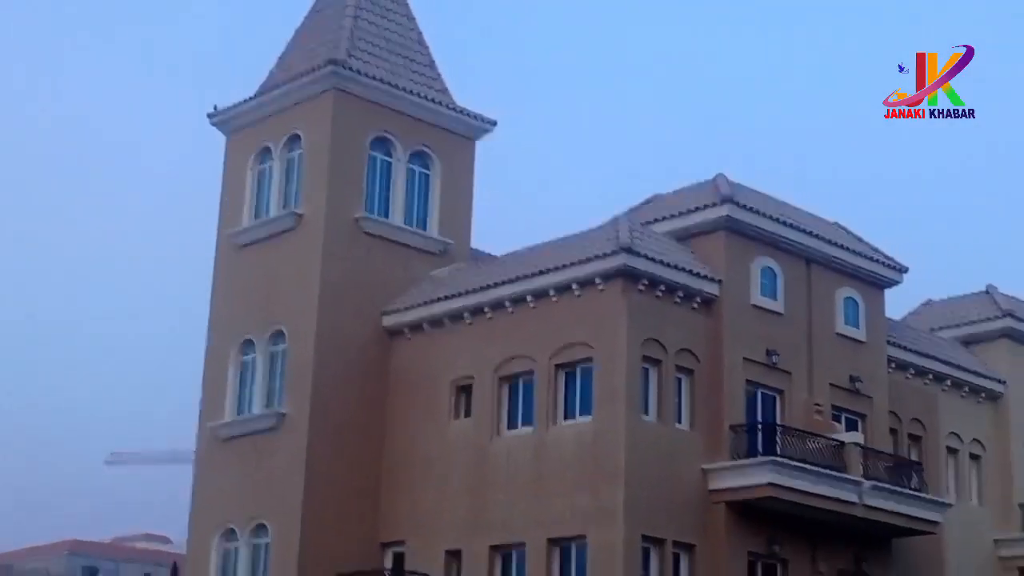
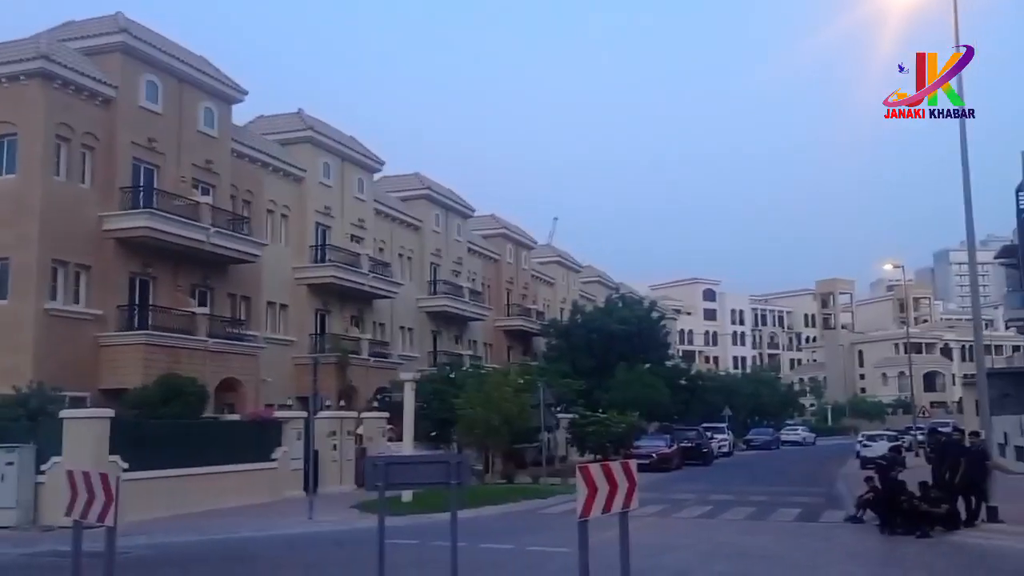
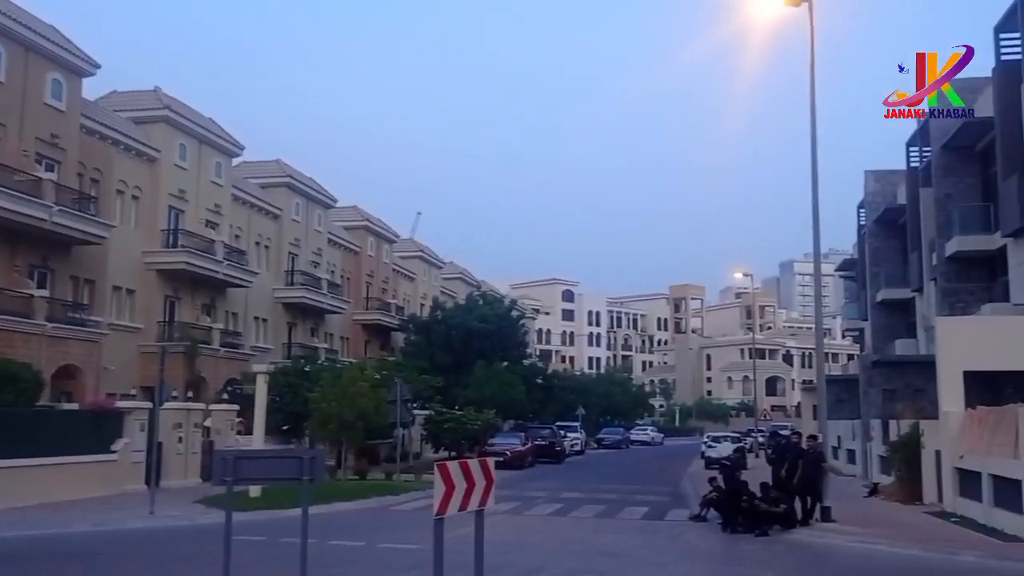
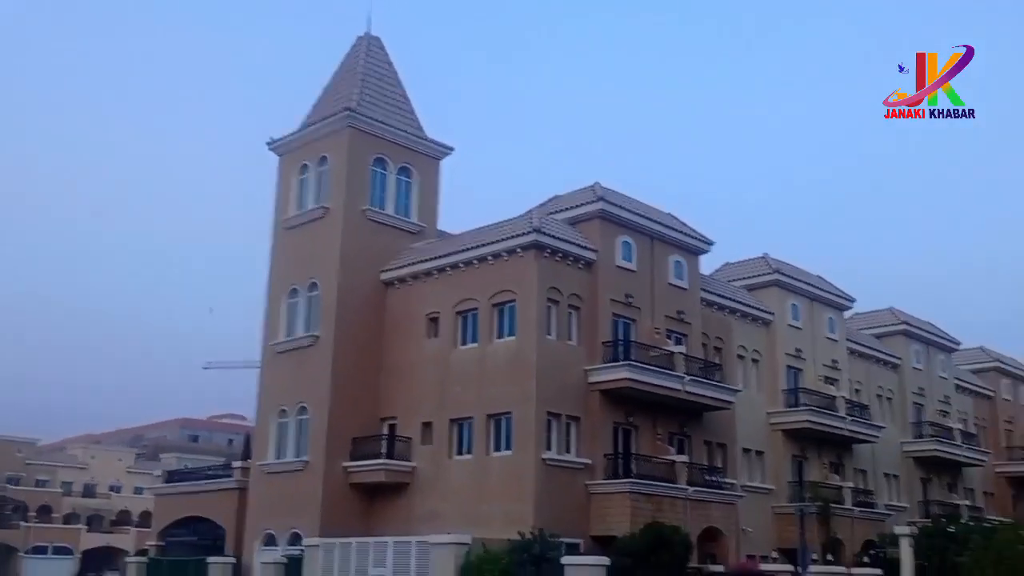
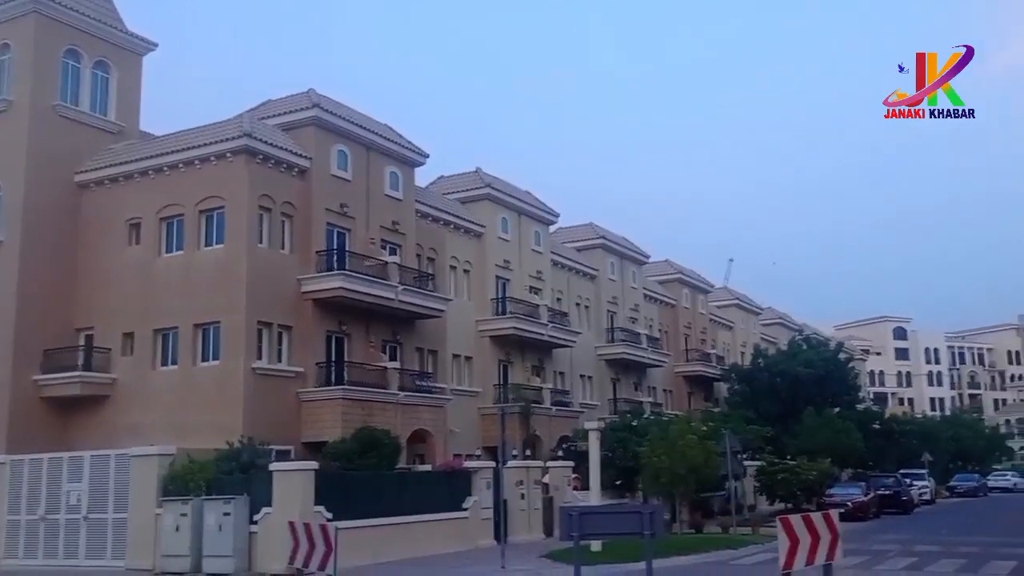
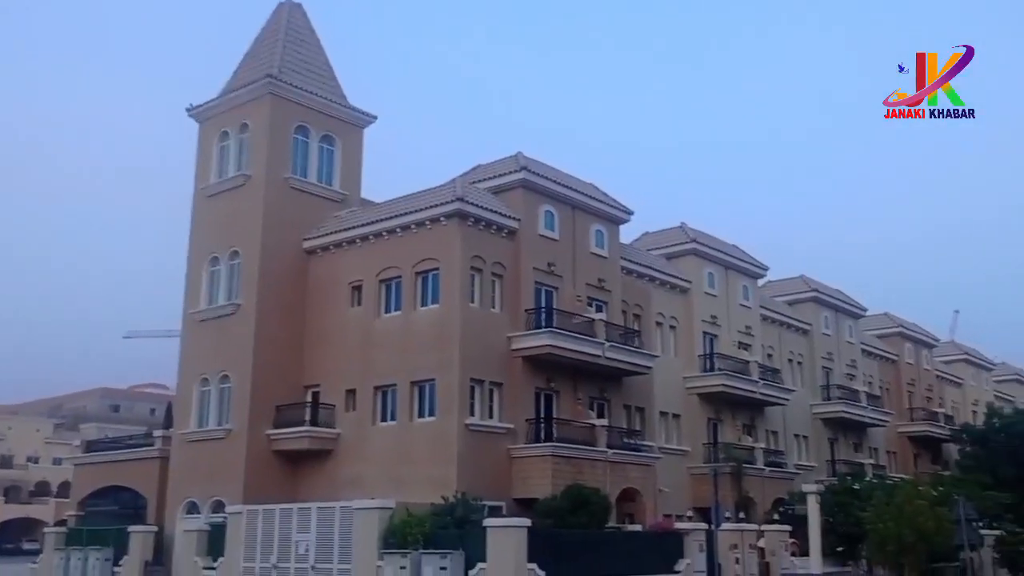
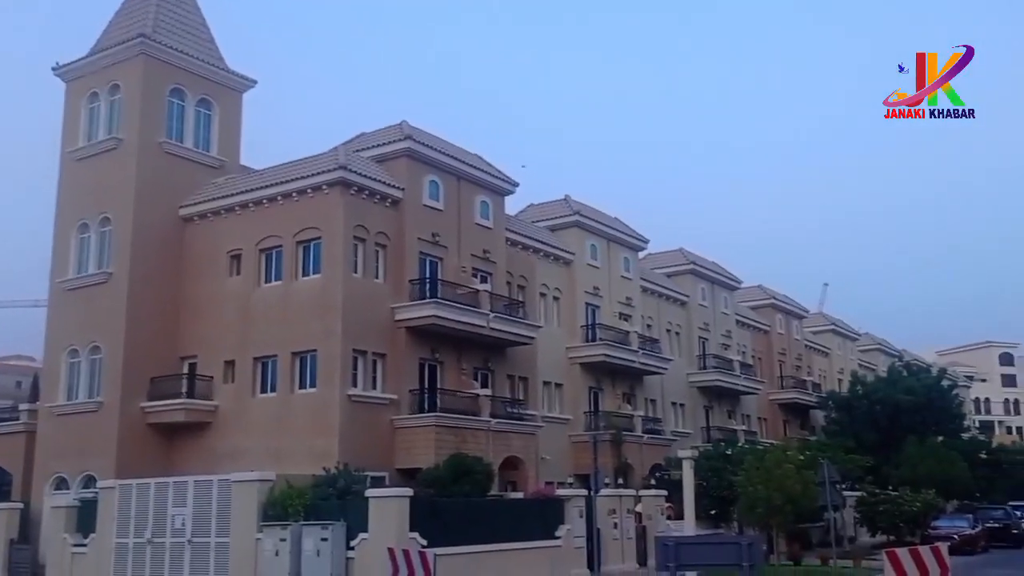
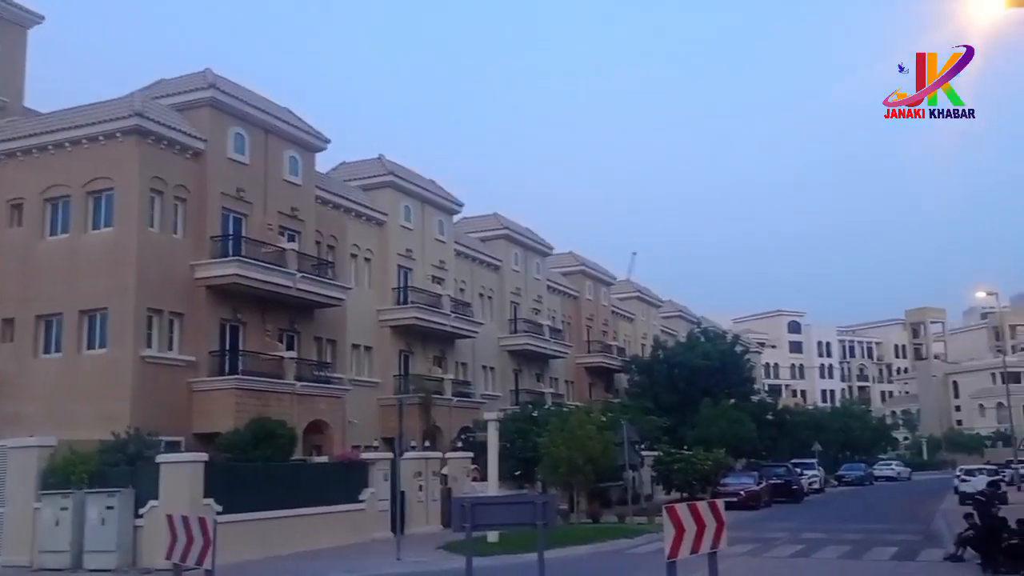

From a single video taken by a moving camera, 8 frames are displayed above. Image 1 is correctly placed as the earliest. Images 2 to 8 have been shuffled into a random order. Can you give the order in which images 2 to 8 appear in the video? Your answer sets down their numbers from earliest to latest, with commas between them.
4, 6, 7, 5, 8, 2, 3
